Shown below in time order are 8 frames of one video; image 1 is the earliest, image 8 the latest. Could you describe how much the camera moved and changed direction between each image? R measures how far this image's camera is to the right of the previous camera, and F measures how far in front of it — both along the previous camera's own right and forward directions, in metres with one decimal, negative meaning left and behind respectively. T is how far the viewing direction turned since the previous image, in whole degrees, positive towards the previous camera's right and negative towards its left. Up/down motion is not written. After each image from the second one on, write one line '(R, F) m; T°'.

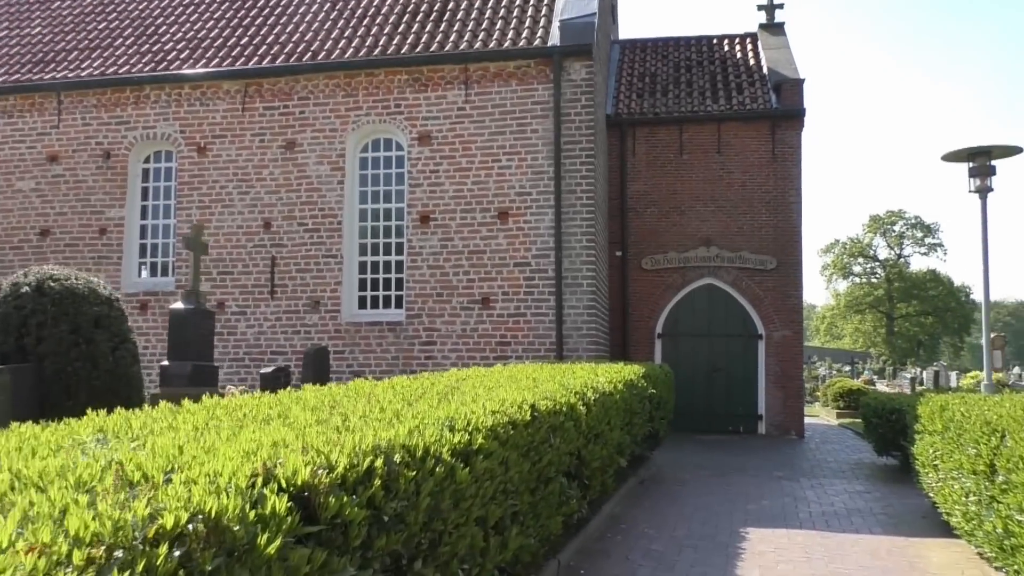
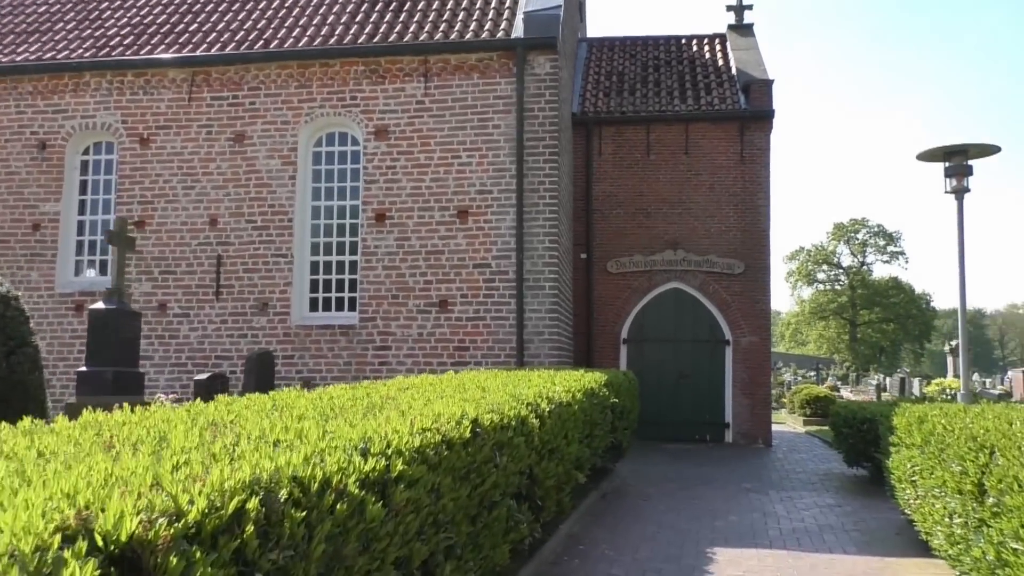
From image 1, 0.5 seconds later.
(+0.1, +0.5) m; +2°
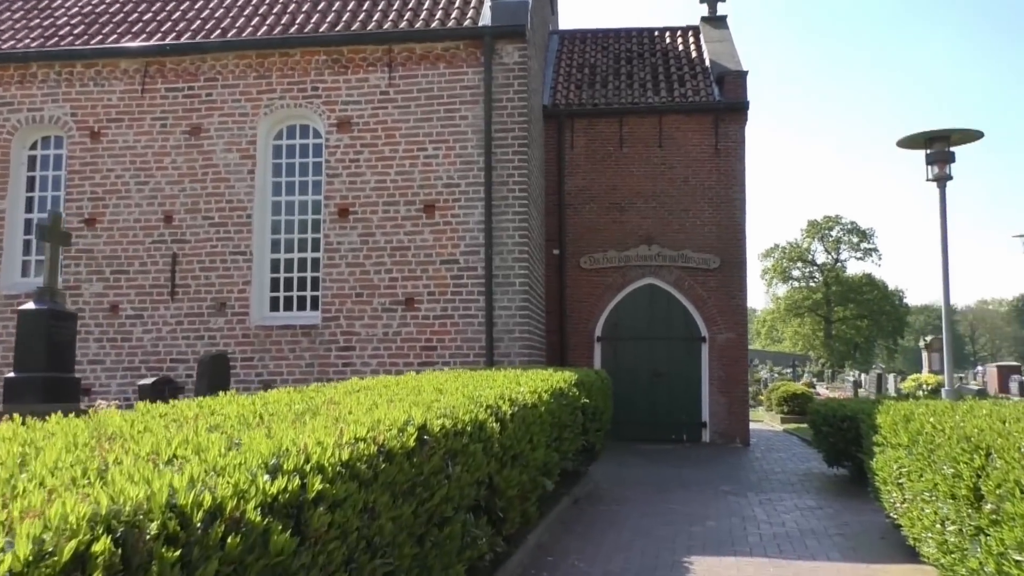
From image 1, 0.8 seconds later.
(+0.1, +0.4) m; +2°
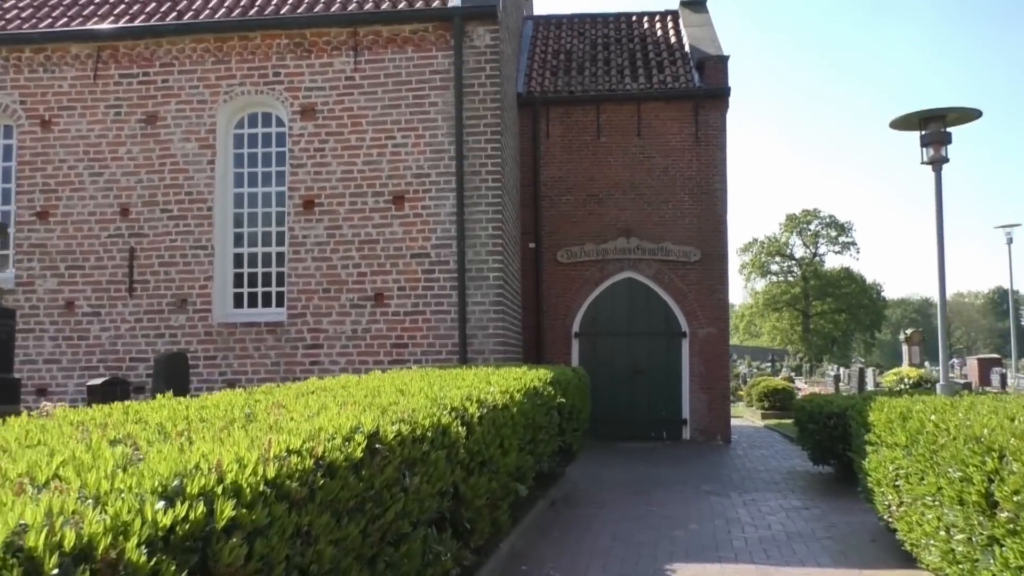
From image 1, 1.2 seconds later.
(+0.1, +0.4) m; +1°
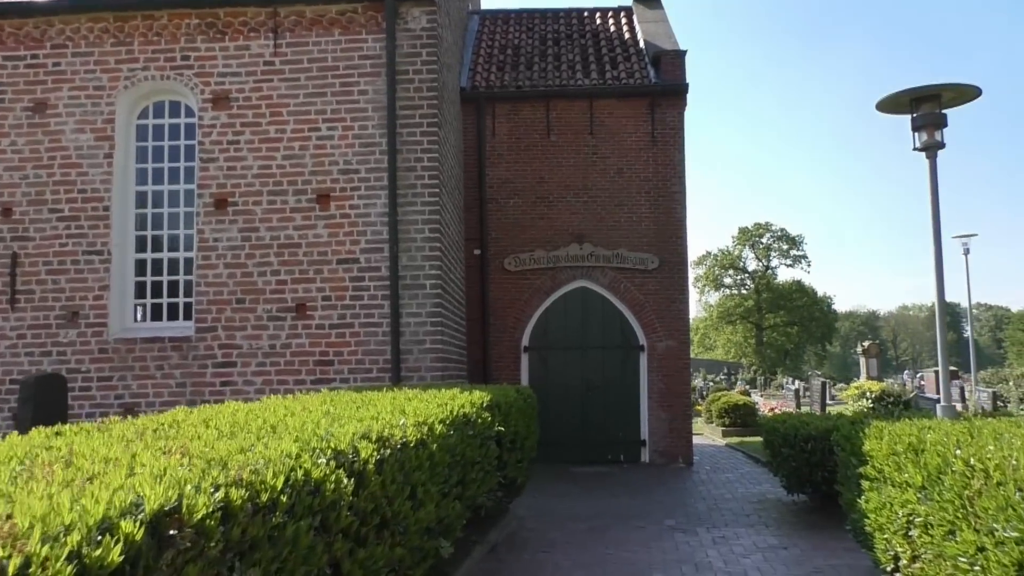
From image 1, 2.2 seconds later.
(+0.2, +1.1) m; +3°
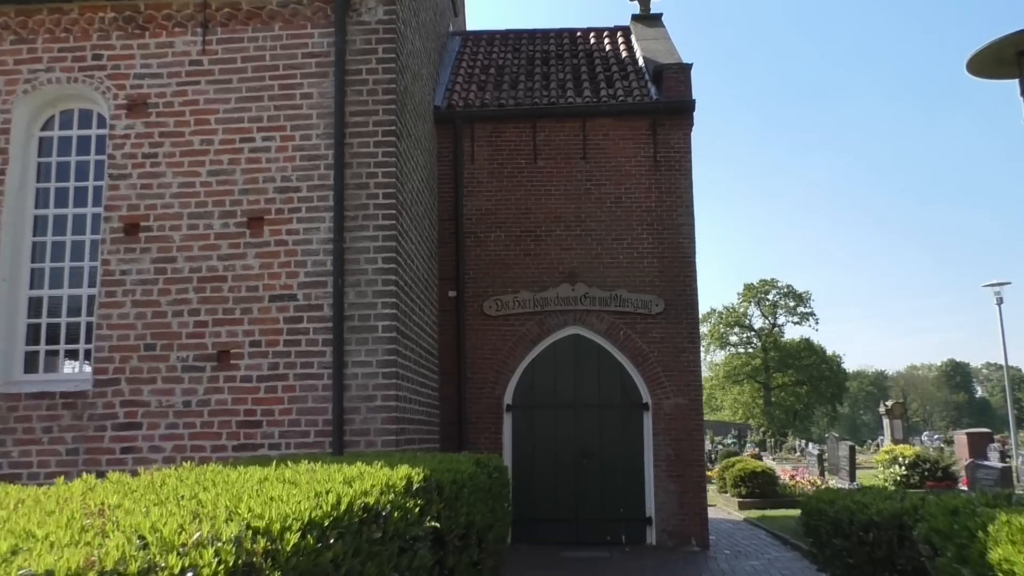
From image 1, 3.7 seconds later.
(+0.3, +1.7) m; 0°
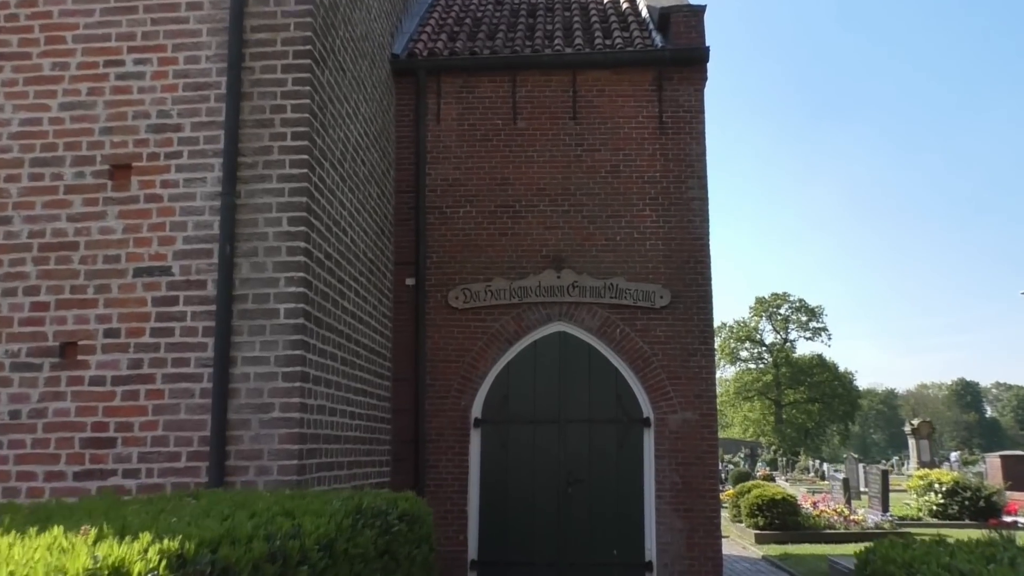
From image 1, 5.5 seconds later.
(+0.4, +2.0) m; -1°
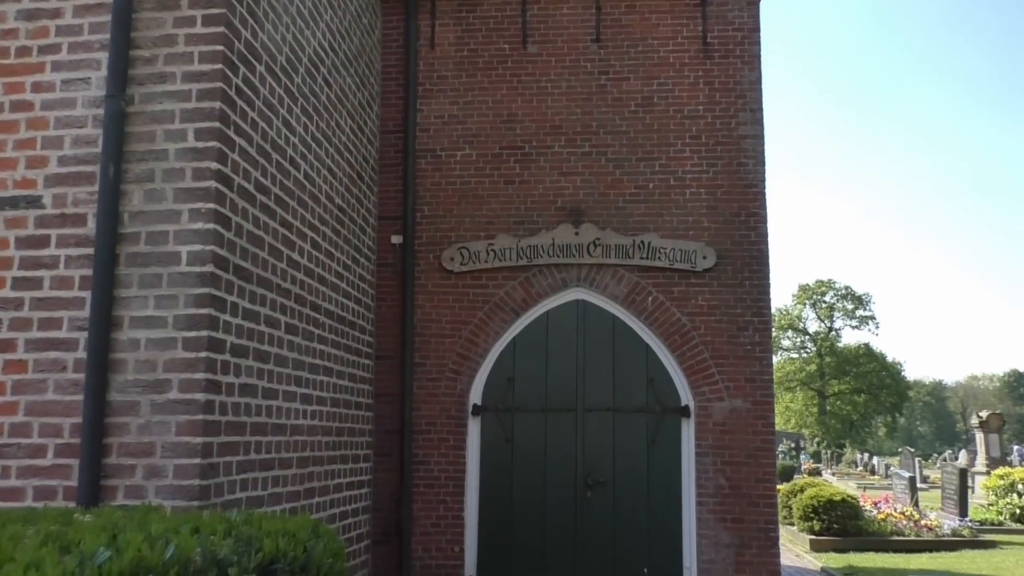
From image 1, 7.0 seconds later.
(+0.2, +1.5) m; -3°
